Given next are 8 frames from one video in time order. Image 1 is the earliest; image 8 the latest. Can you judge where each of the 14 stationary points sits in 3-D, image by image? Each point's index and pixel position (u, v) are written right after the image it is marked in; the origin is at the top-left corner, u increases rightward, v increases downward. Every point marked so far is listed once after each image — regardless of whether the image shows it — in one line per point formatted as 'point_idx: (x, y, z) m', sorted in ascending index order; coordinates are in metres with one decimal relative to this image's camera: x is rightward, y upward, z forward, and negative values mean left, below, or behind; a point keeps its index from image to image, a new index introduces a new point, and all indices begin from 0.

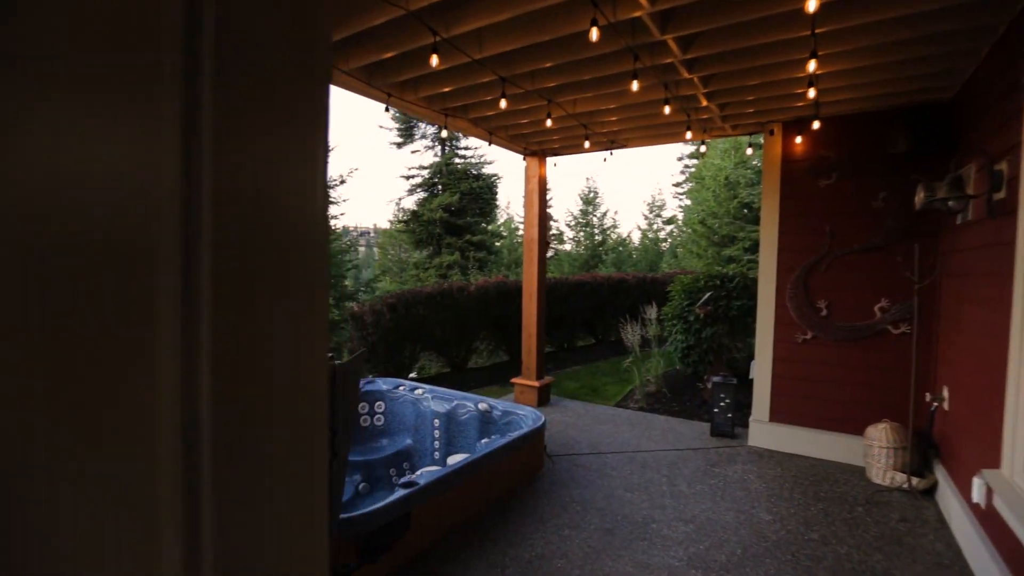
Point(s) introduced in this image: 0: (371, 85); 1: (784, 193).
0: (-0.9, +1.4, +3.2) m
1: (+2.2, +0.8, +4.0) m
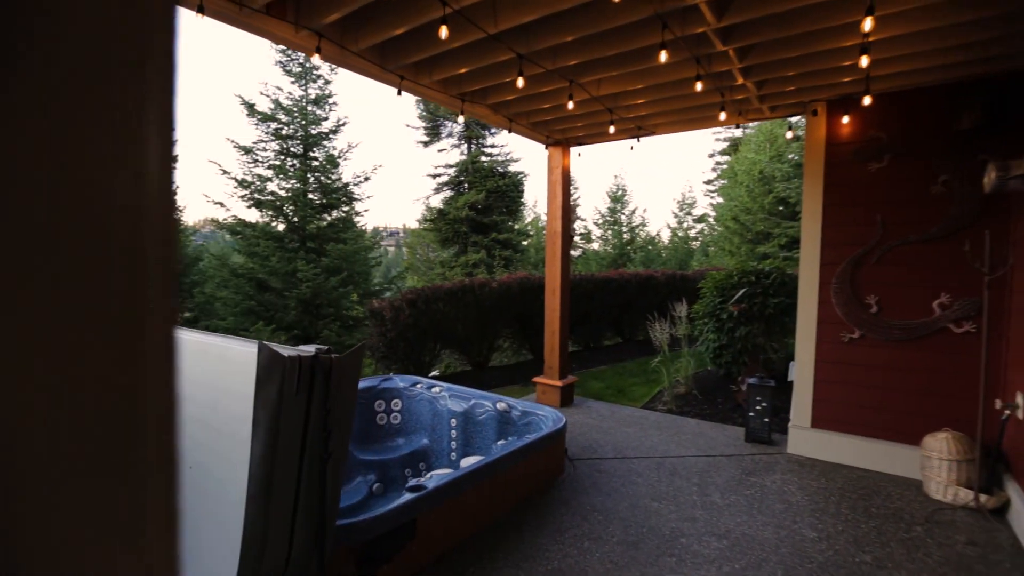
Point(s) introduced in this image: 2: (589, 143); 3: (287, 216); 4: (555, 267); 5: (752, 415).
0: (-0.8, +1.4, +3.1) m
1: (+2.4, +0.8, +3.6) m
2: (+0.8, +1.5, +4.9) m
3: (-4.2, +1.3, +8.9) m
4: (+0.5, +0.2, +5.0) m
5: (+2.0, -1.1, +4.0) m
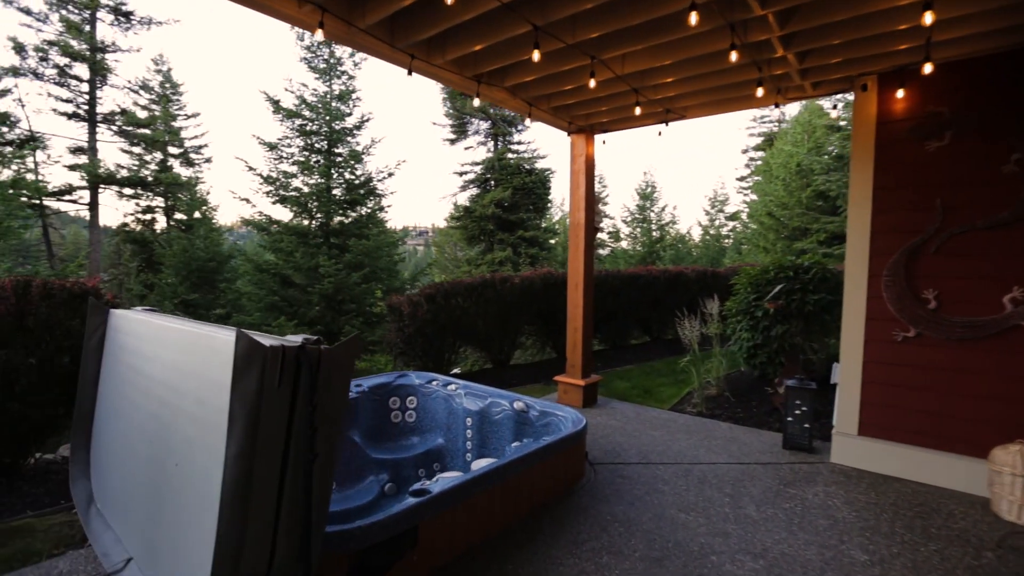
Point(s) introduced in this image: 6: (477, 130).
0: (-0.7, +1.5, +2.9) m
1: (+2.5, +0.9, +3.3) m
2: (+1.0, +1.5, +4.6) m
3: (-3.7, +1.4, +8.9) m
4: (+0.7, +0.3, +4.7) m
5: (+2.1, -1.0, +3.6) m
6: (-1.2, +5.6, +17.0) m
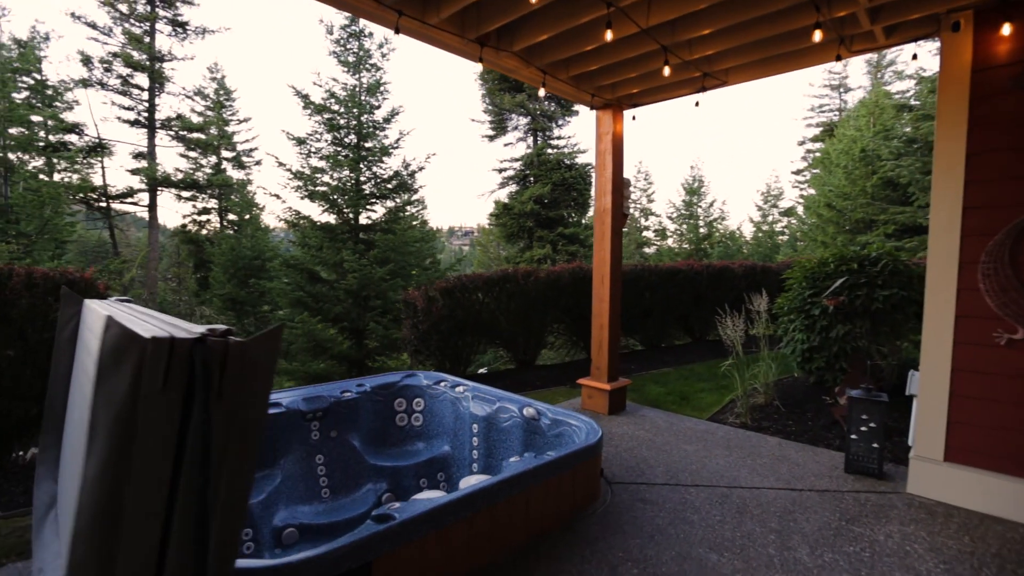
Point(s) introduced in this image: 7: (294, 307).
0: (-0.7, +1.5, +2.5) m
1: (+2.6, +0.9, +2.6) m
2: (+1.2, +1.6, +4.1) m
3: (-3.2, +1.5, +8.8) m
4: (+0.8, +0.3, +4.3) m
5: (+2.2, -1.0, +3.0) m
6: (+0.1, +5.6, +16.6) m
7: (-3.9, -0.4, +8.4) m
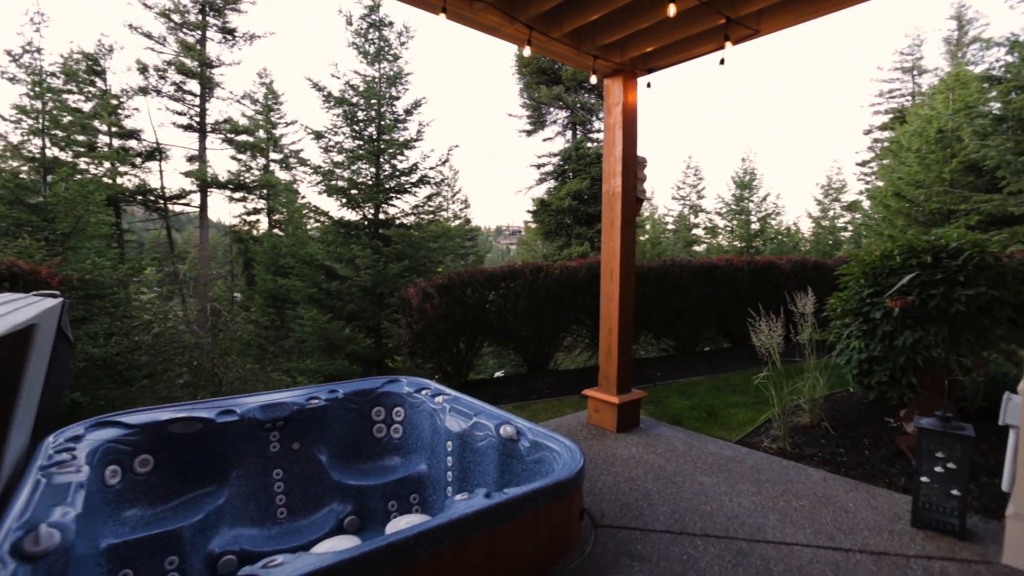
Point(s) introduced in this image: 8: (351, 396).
0: (-0.9, +1.6, +2.1) m
1: (+2.3, +0.9, +1.9) m
2: (+1.1, +1.6, +3.5) m
3: (-2.7, +1.5, +8.5) m
4: (+0.8, +0.4, +3.7) m
5: (+2.0, -0.9, +2.3) m
6: (+1.3, +5.7, +16.1) m
7: (-3.5, -0.3, +8.3) m
8: (-1.2, -0.8, +3.5) m
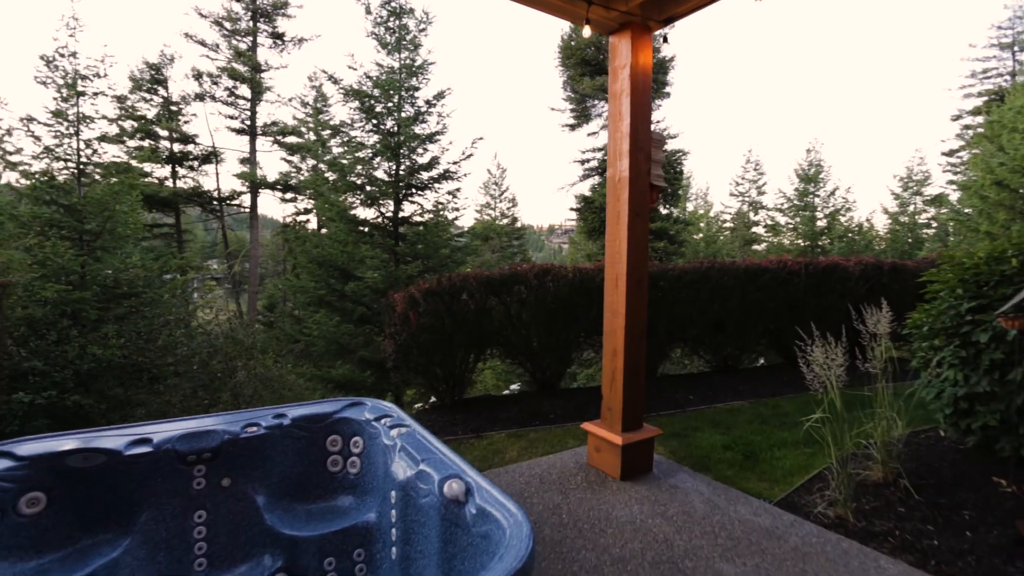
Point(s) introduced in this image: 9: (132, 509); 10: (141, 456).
0: (-1.2, +1.5, +1.5) m
1: (+2.0, +0.9, +1.0) m
2: (+1.0, +1.6, +2.7) m
3: (-2.3, +1.5, +8.1) m
4: (+0.7, +0.3, +2.9) m
5: (+1.7, -1.0, +1.5) m
6: (+2.5, +5.6, +15.2) m
7: (-3.1, -0.3, +8.0) m
8: (-1.3, -0.8, +2.9) m
9: (-1.9, -1.1, +2.5) m
10: (-1.9, -0.9, +2.5) m
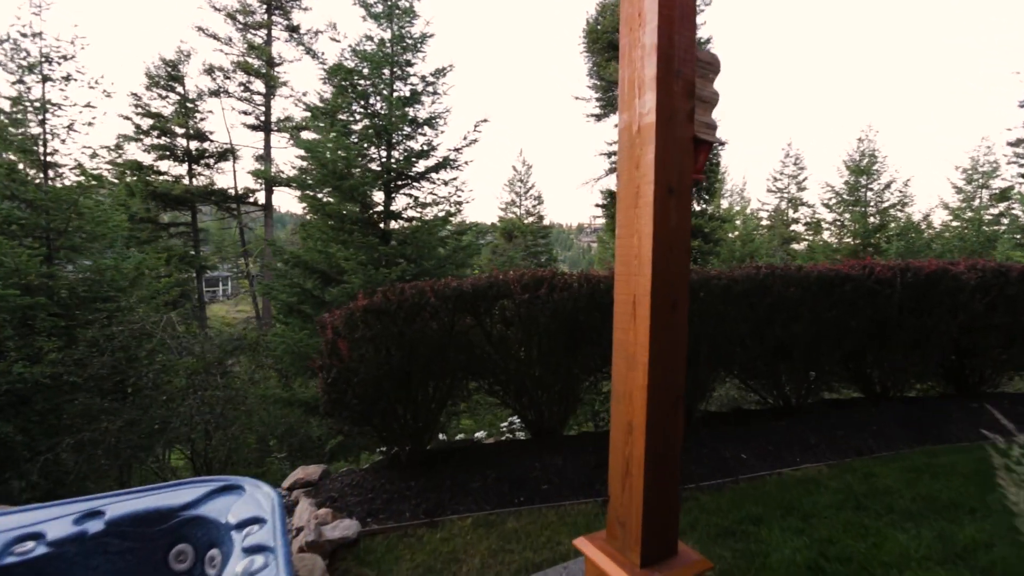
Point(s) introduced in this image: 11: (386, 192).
0: (-1.4, +1.4, +0.4) m
1: (+1.7, +0.8, -0.3) m
2: (+0.8, +1.4, +1.5) m
3: (-2.2, +1.4, +7.1) m
4: (+0.5, +0.2, +1.7) m
5: (+1.4, -1.1, +0.2) m
6: (+3.1, +5.5, +13.8) m
7: (-3.0, -0.4, +6.9) m
8: (-1.5, -0.9, +1.8) m
9: (-2.2, -1.2, +1.4) m
10: (-2.2, -1.0, +1.4) m
11: (-1.9, +1.4, +7.3) m
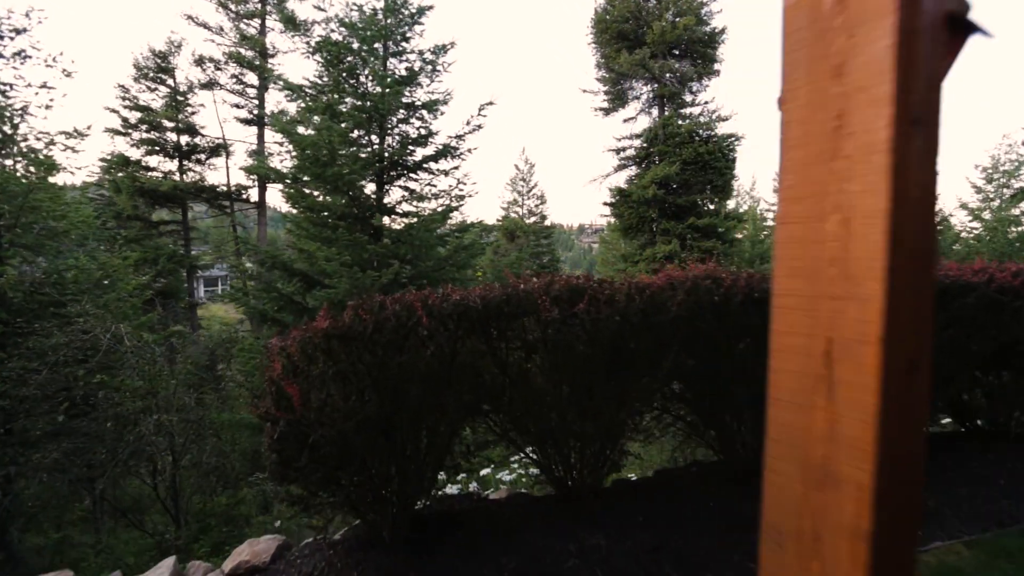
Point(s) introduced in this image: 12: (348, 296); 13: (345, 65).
0: (-1.3, +1.4, -0.4) m
1: (+1.8, +0.7, -1.2) m
2: (+0.9, +1.4, +0.6) m
3: (-2.1, +1.3, +6.2) m
4: (+0.6, +0.1, +0.8) m
5: (+1.5, -1.2, -0.7) m
6: (+3.2, +5.5, +13.0) m
7: (-2.9, -0.5, +6.1) m
8: (-1.4, -1.0, +1.0) m
9: (-2.1, -1.3, +0.5) m
10: (-2.0, -1.0, +0.6) m
11: (-1.8, +1.4, +6.4) m
12: (-1.8, -0.1, +5.7) m
13: (-2.0, +2.9, +6.2) m
